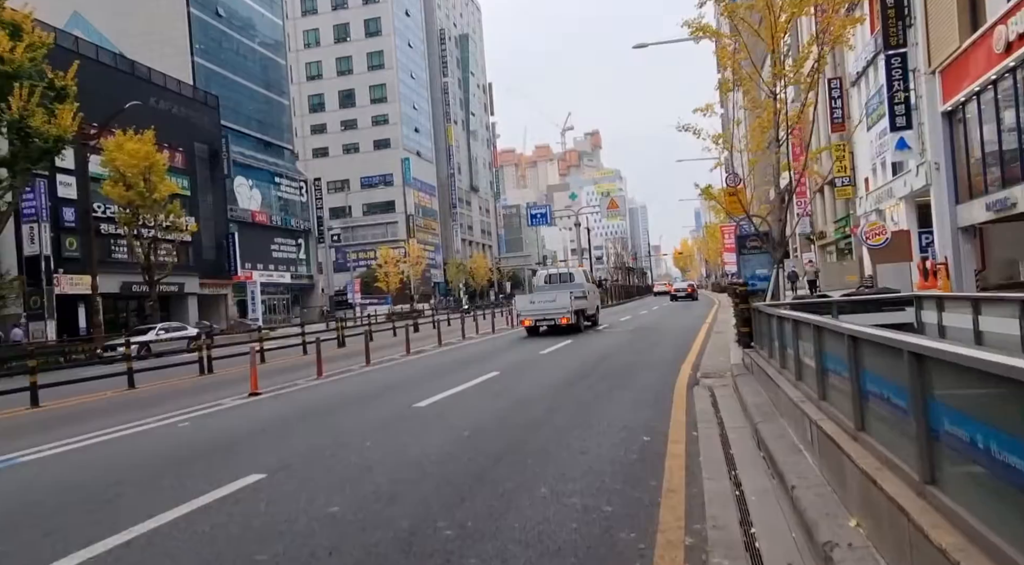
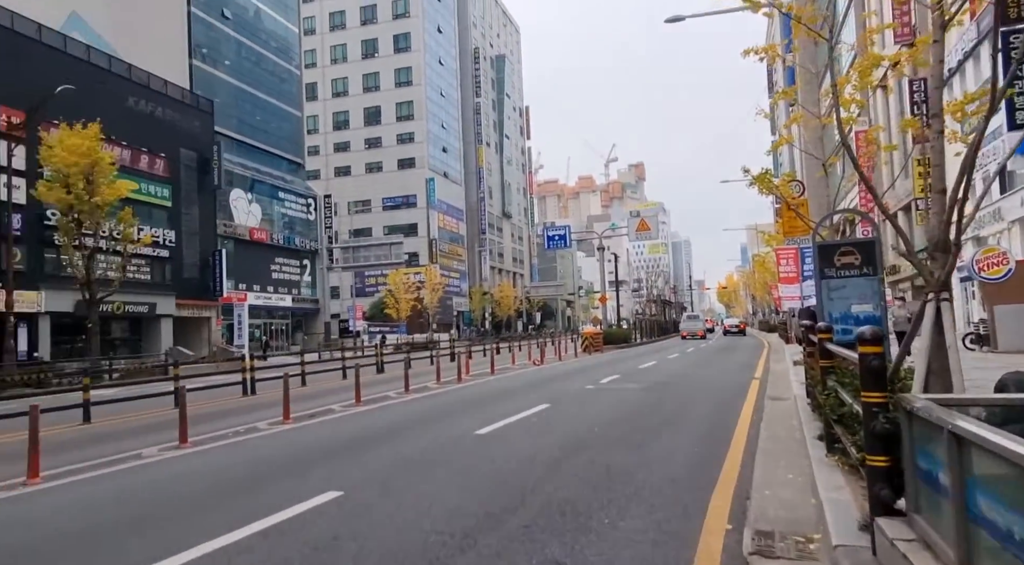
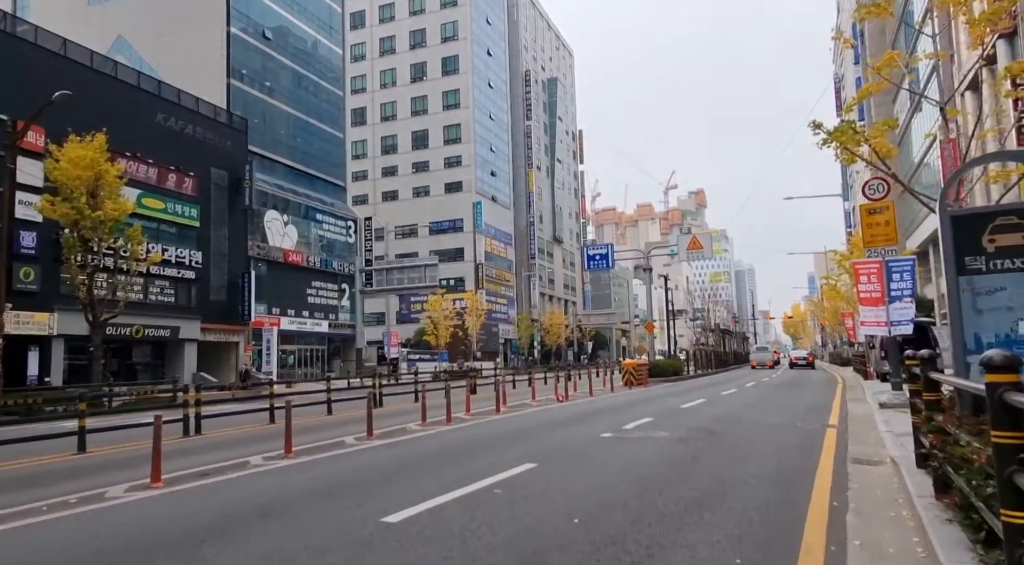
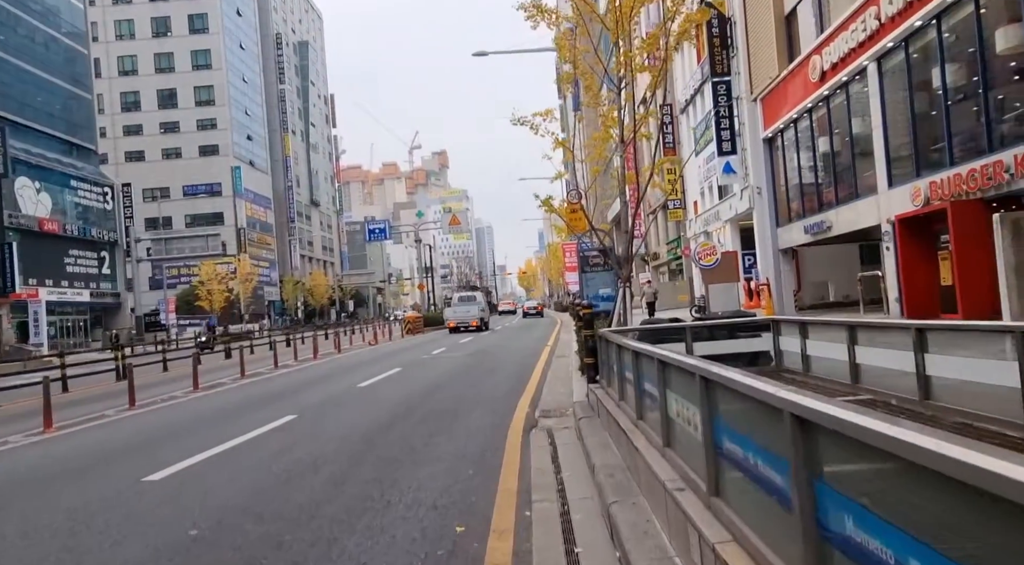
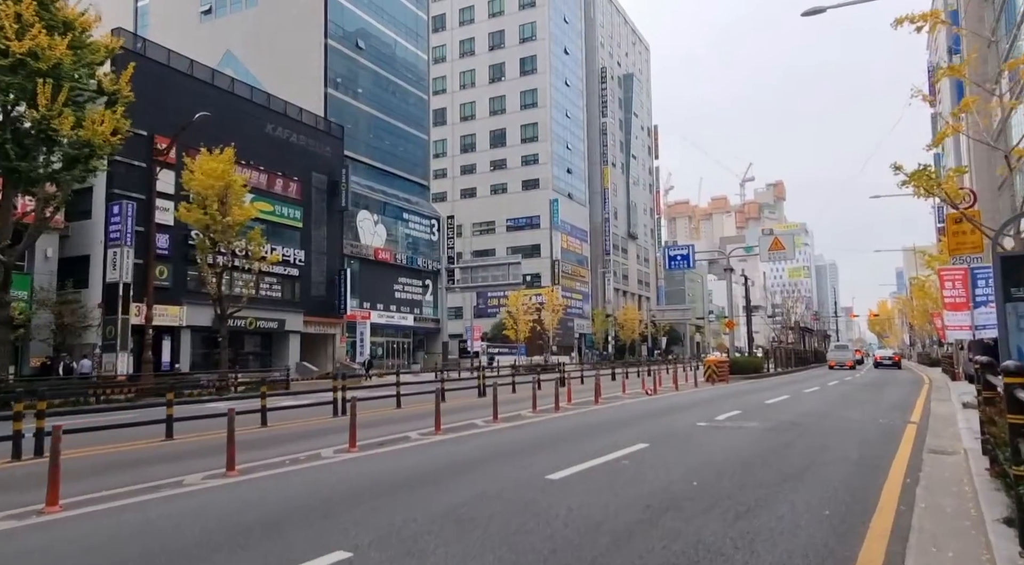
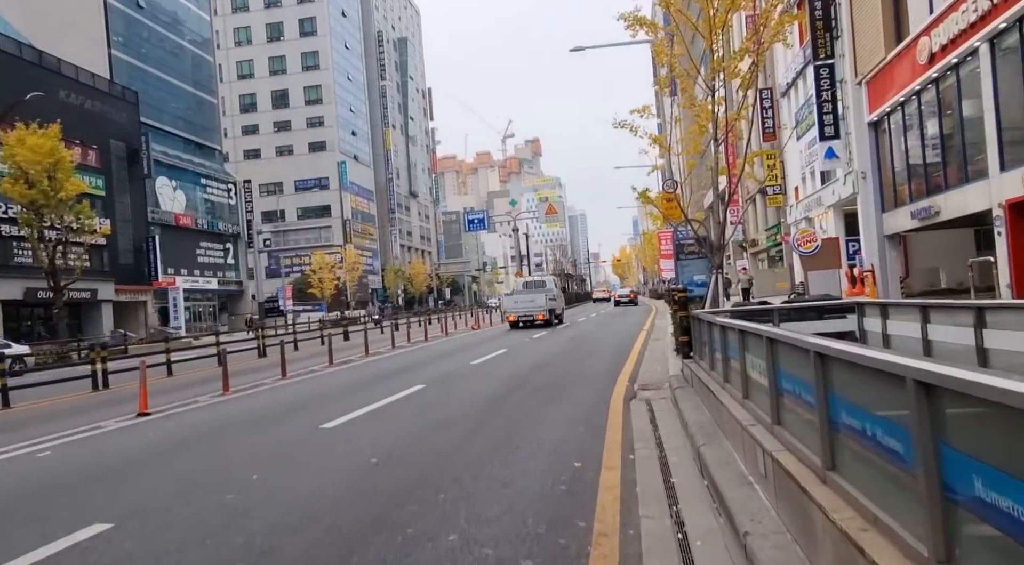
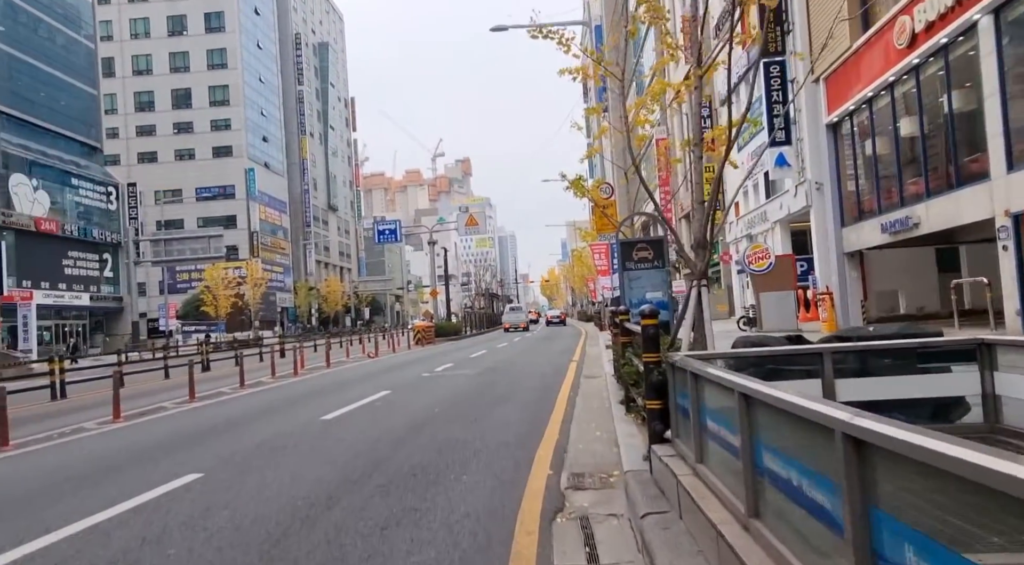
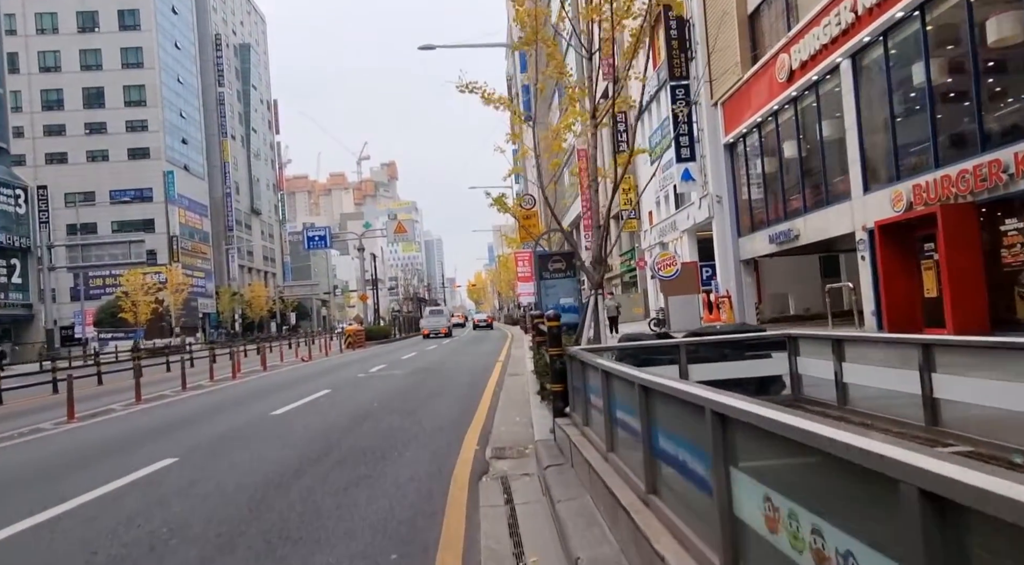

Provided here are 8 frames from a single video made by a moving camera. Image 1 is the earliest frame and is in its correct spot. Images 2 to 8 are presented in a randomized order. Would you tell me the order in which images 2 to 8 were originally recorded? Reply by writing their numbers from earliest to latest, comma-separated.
6, 4, 8, 7, 2, 5, 3
